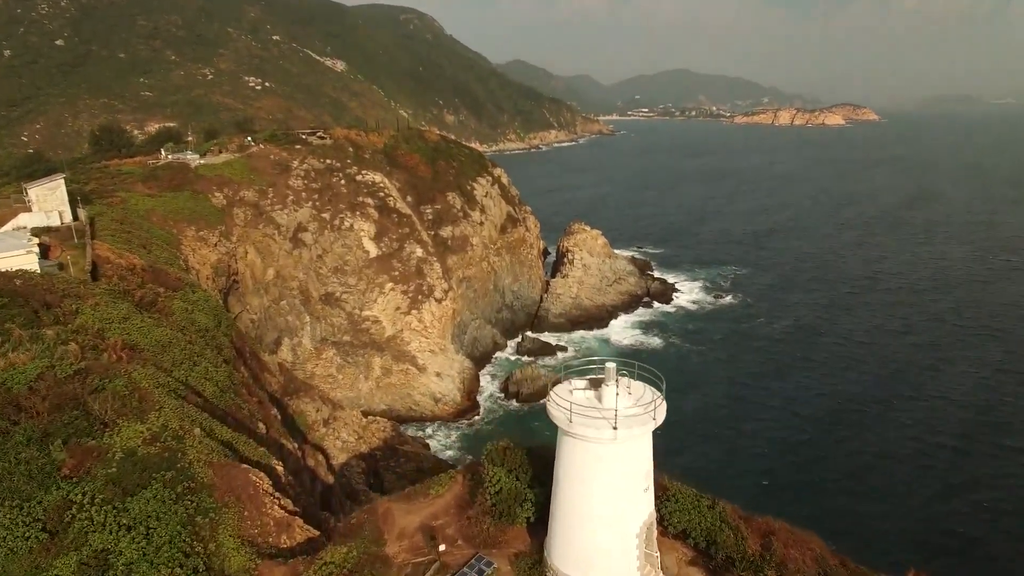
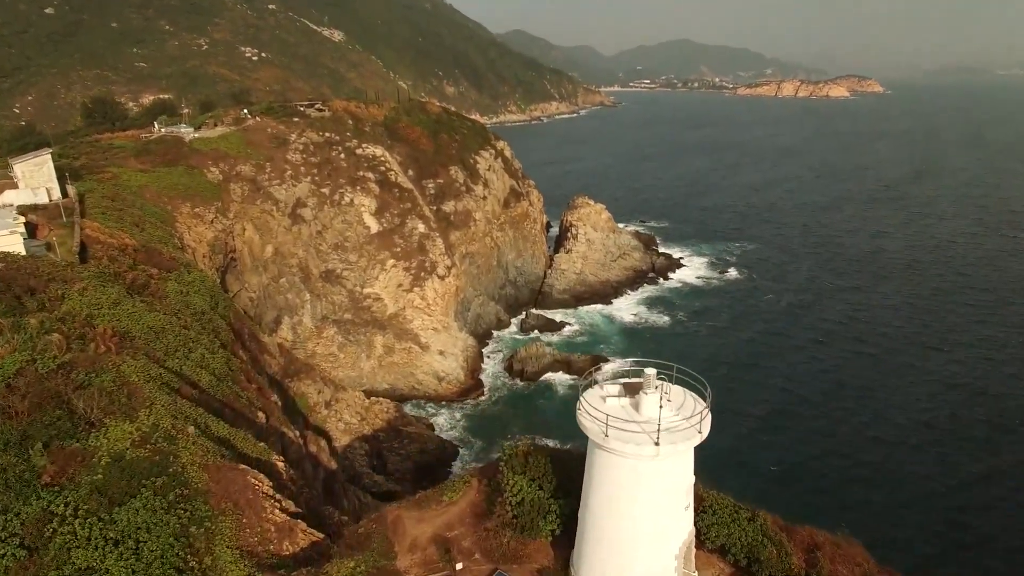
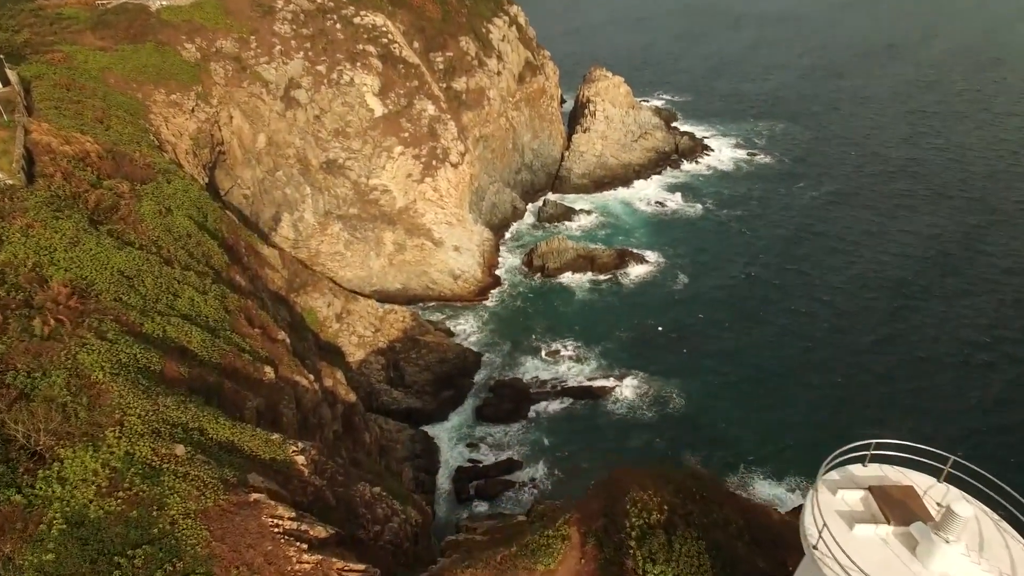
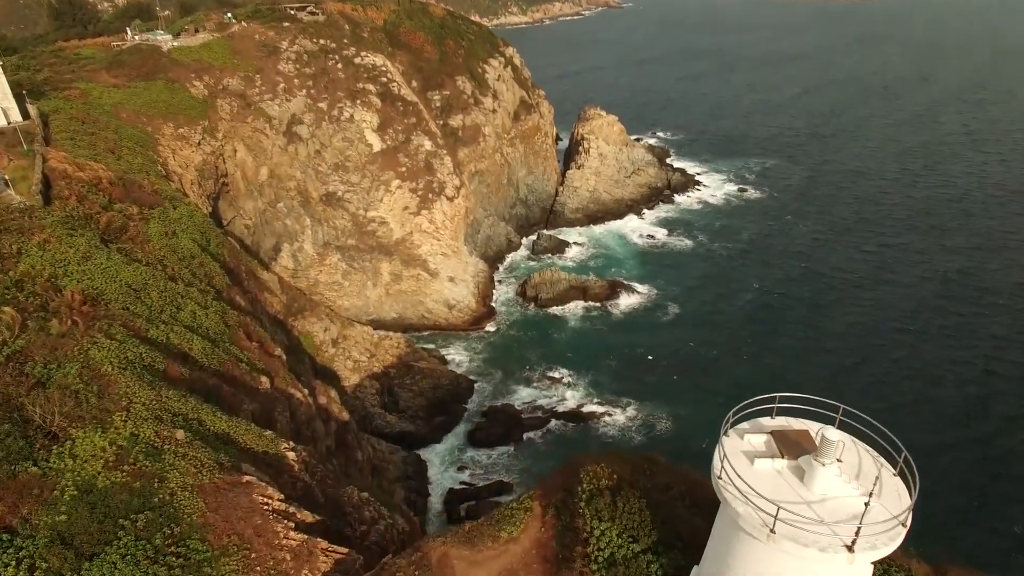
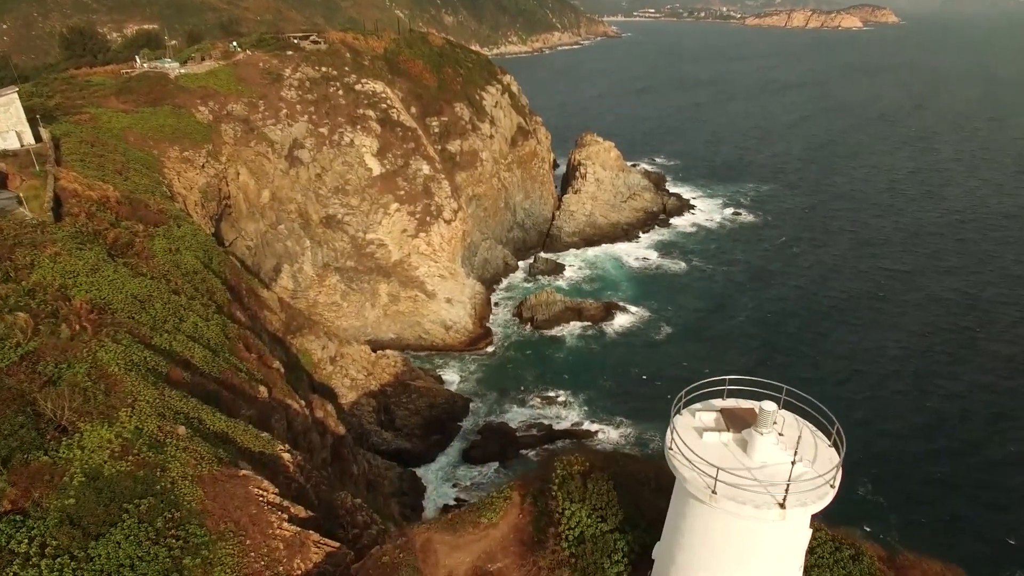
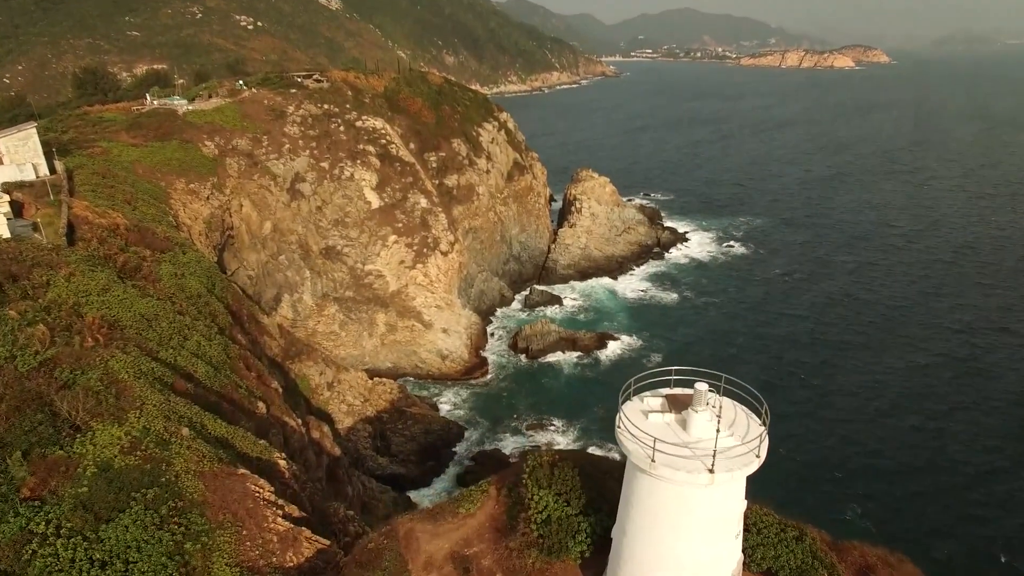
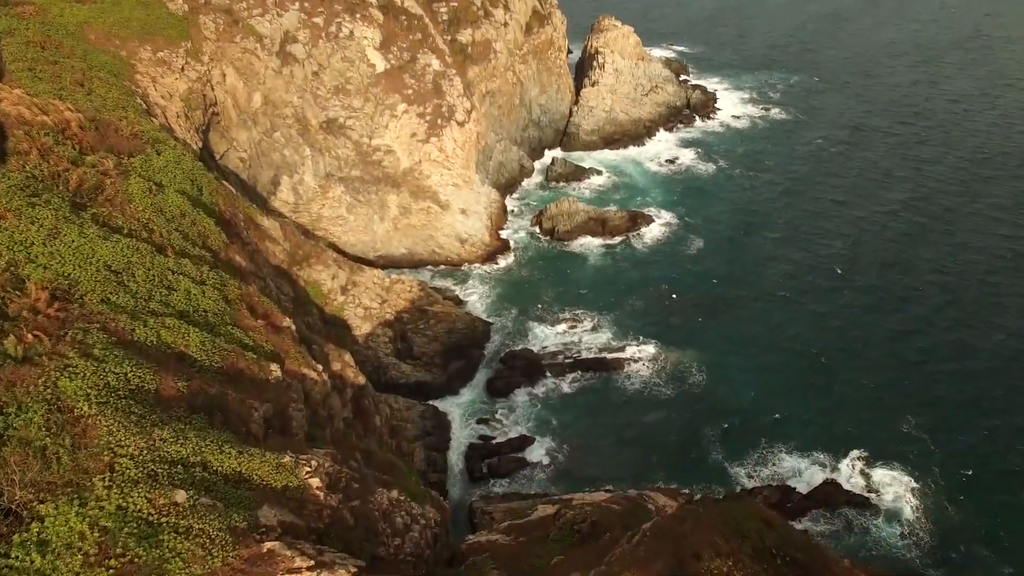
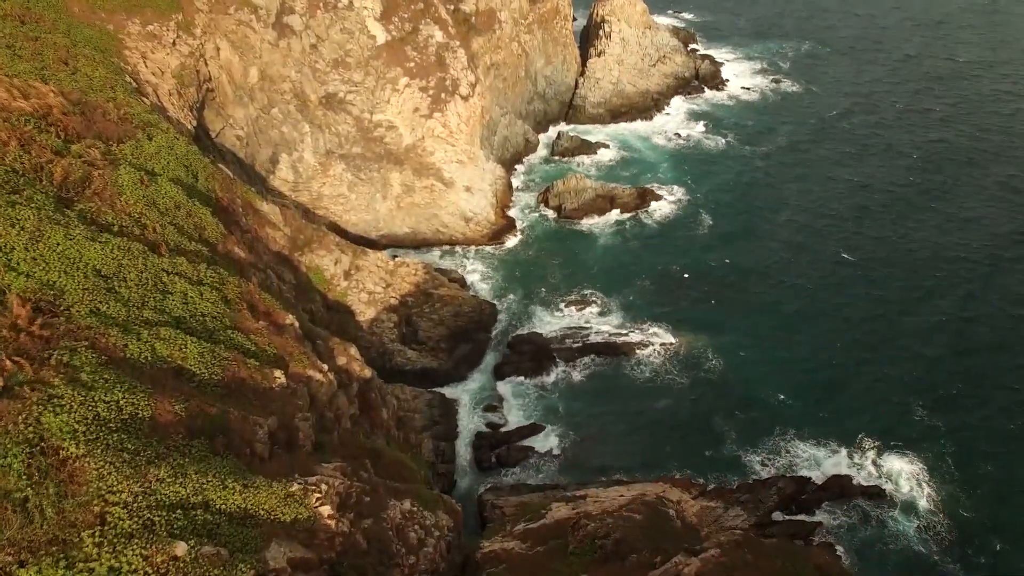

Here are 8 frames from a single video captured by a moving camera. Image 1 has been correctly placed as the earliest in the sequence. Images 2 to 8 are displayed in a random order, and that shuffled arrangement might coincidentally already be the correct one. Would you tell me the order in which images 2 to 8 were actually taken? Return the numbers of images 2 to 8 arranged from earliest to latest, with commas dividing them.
2, 6, 5, 4, 3, 7, 8
